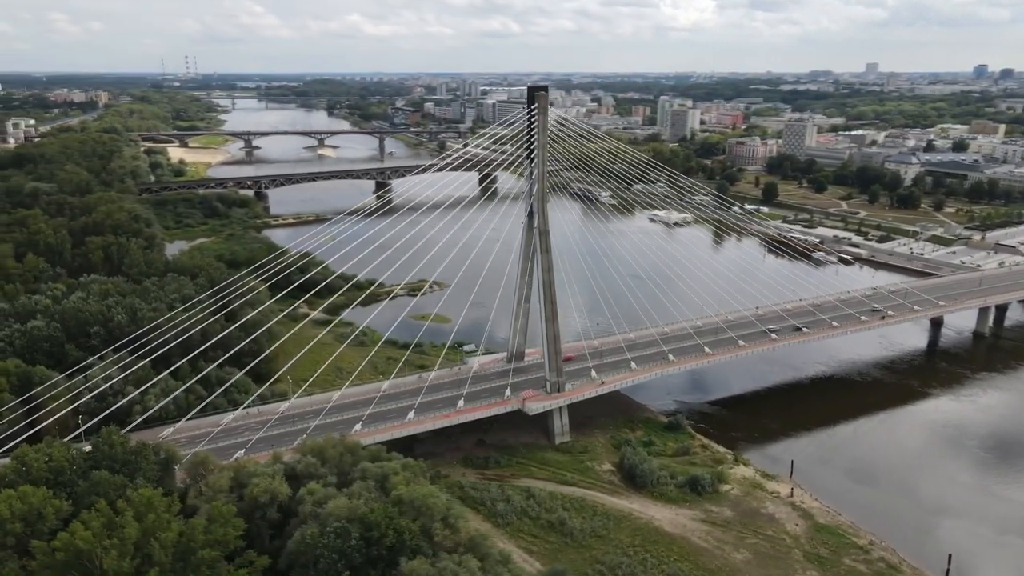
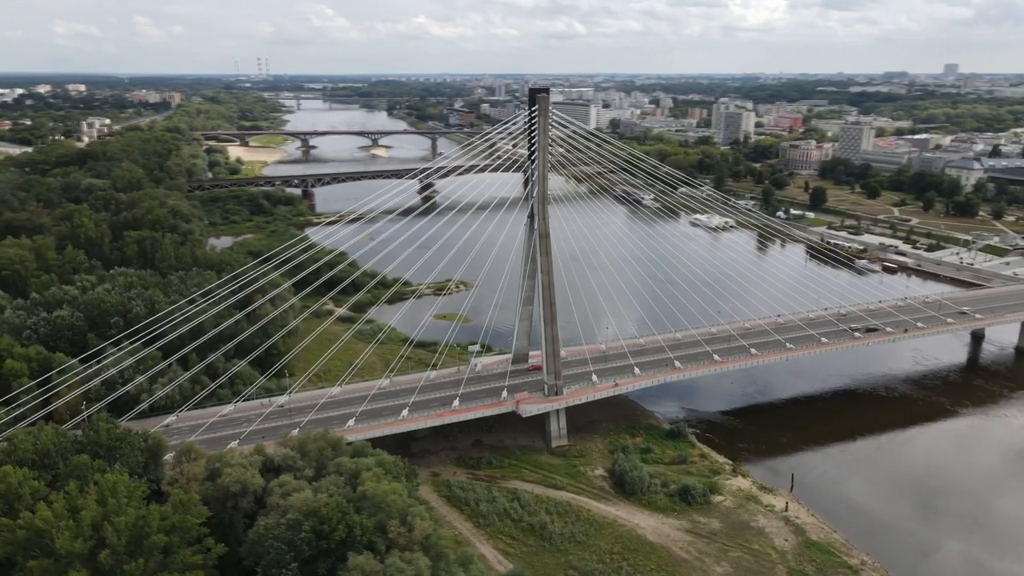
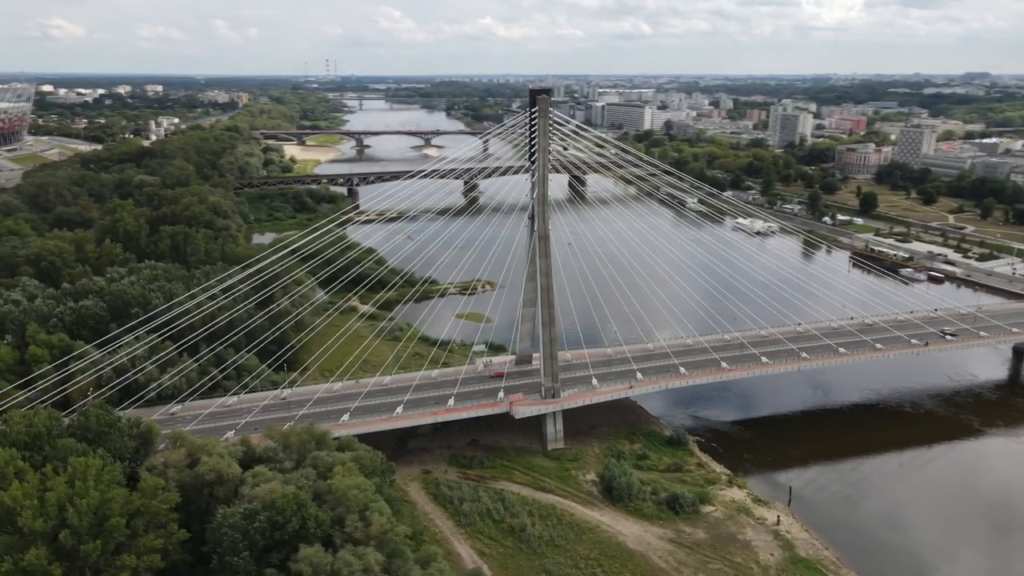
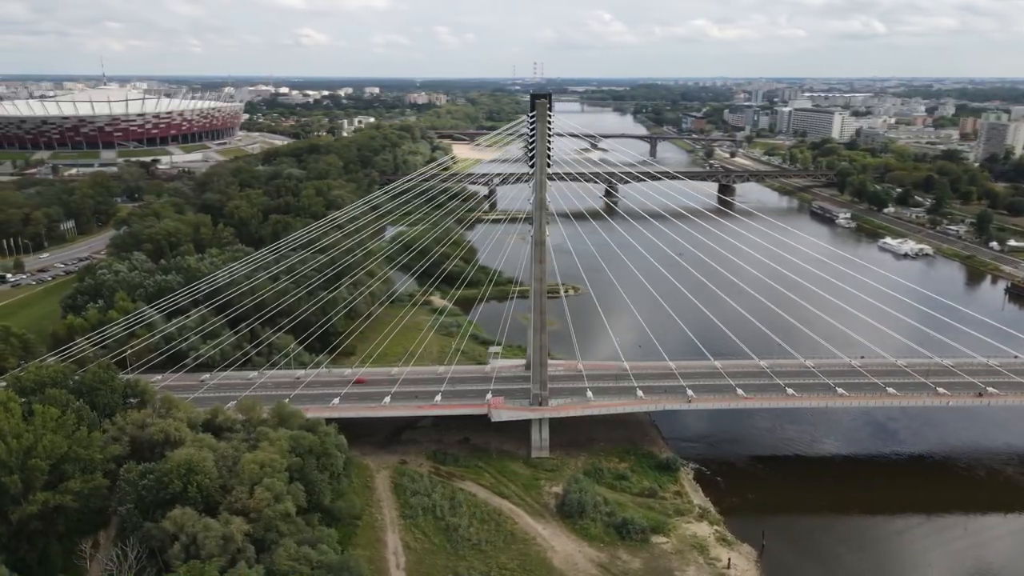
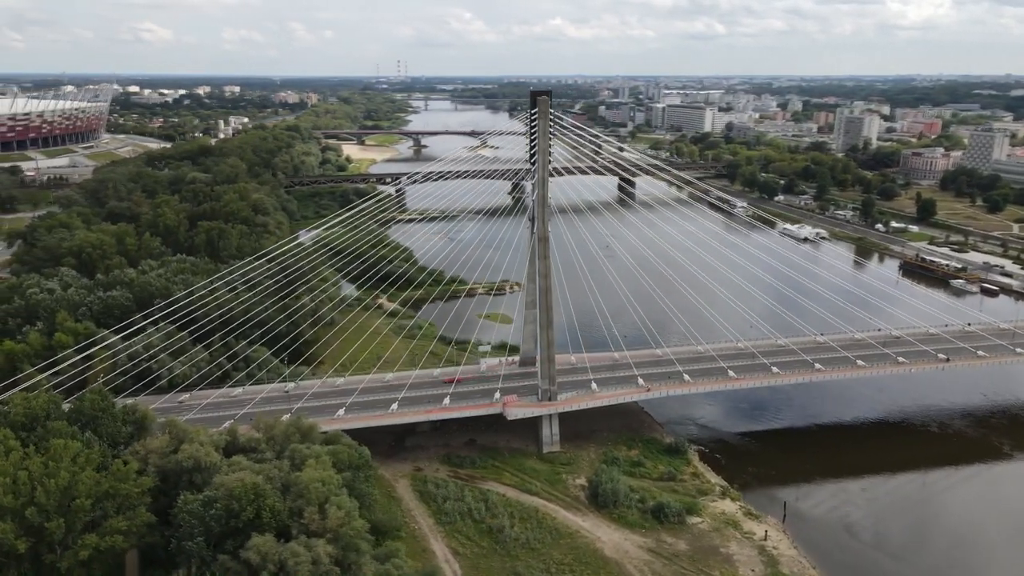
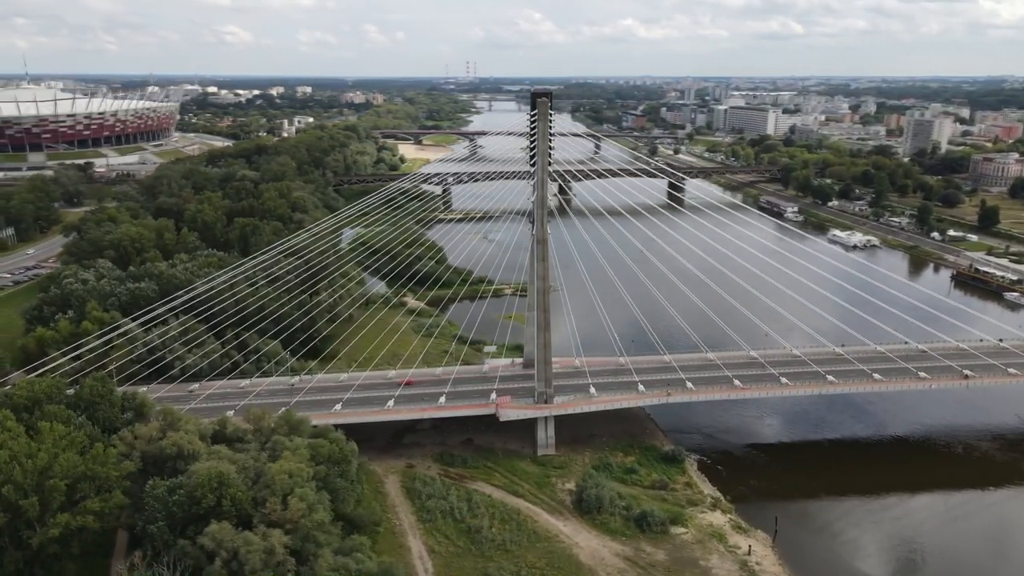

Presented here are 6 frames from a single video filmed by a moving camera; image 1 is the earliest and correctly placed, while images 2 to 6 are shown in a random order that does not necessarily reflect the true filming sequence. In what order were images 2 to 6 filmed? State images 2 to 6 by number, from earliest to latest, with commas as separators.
2, 3, 5, 6, 4
